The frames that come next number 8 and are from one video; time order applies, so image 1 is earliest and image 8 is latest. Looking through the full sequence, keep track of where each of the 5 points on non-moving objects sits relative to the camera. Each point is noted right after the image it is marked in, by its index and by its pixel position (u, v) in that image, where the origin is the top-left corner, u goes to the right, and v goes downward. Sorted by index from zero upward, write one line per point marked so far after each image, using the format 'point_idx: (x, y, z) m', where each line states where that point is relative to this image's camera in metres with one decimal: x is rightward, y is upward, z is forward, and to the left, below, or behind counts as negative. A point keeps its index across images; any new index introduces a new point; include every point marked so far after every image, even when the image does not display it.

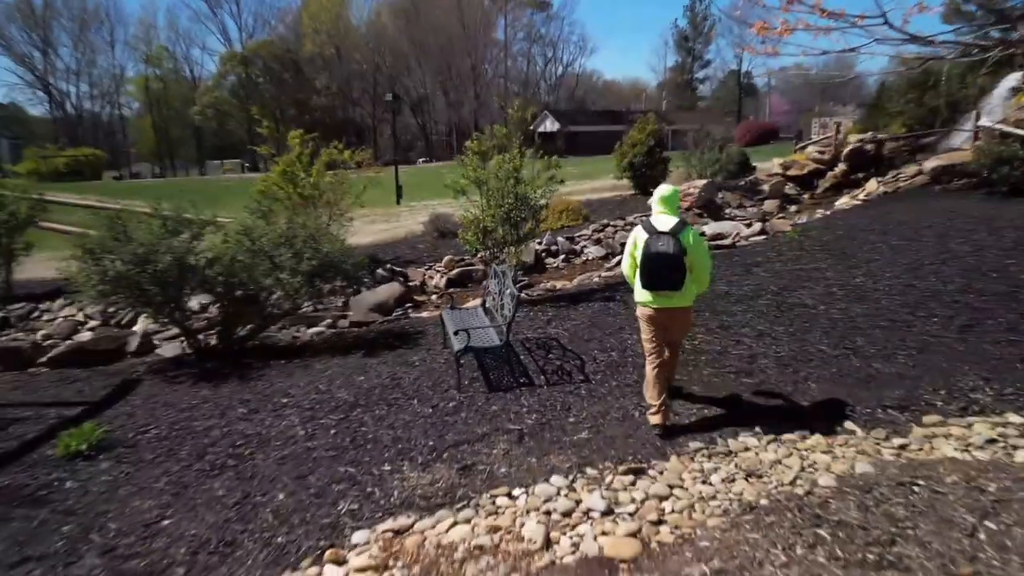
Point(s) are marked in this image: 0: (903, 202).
0: (+7.0, +1.5, +12.9) m
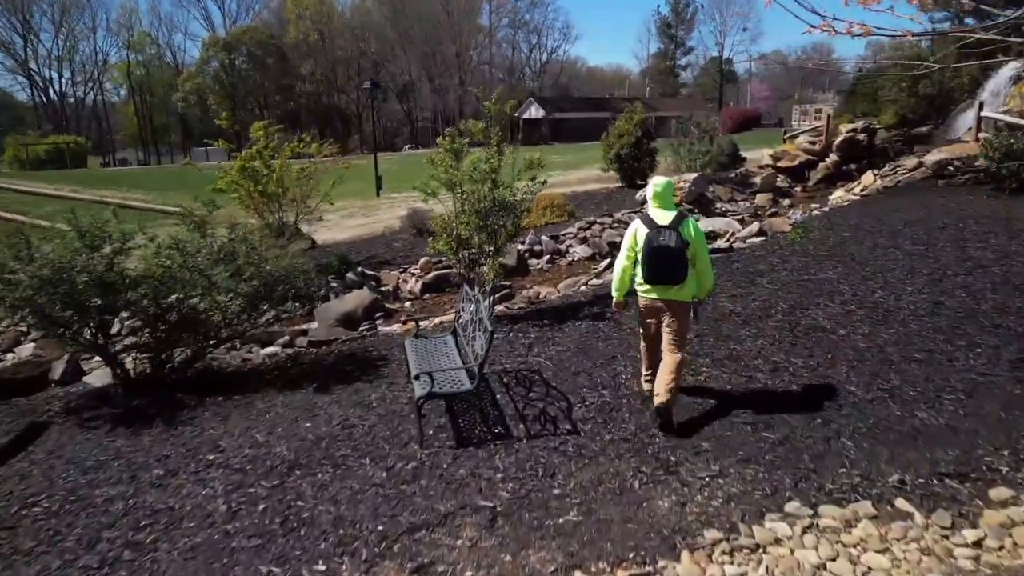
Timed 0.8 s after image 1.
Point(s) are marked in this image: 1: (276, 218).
0: (+6.6, +1.5, +12.0) m
1: (-3.7, +1.1, +11.5) m
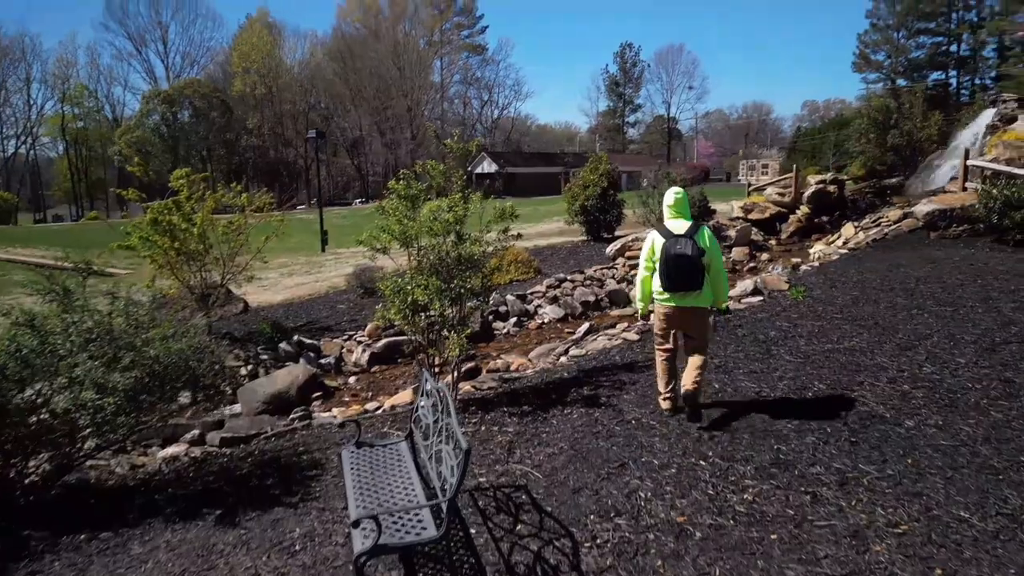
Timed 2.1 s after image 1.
0: (+6.0, +0.6, +11.1) m
1: (-4.3, +0.1, +9.8) m
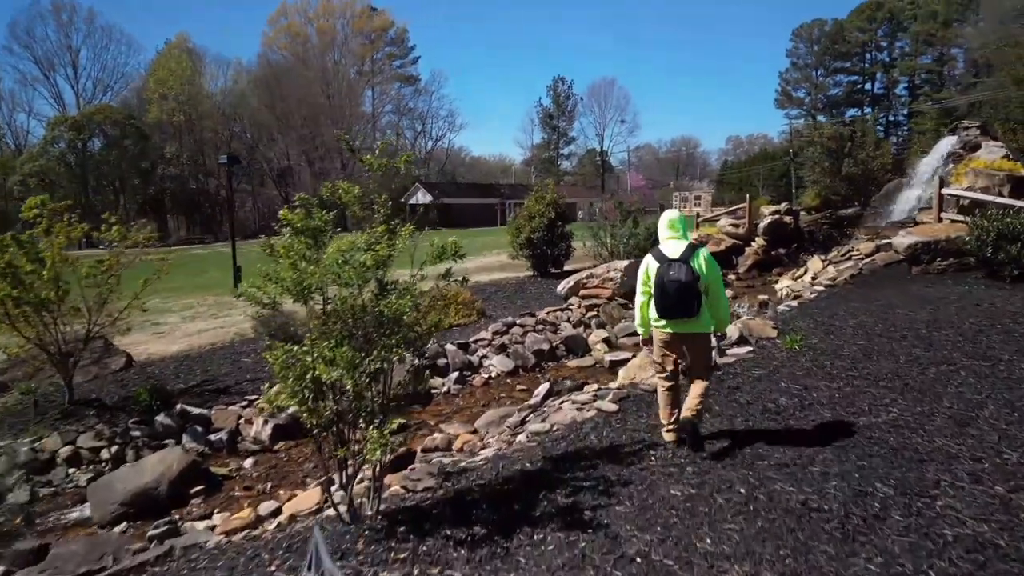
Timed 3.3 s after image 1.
0: (+5.2, 0.0, +9.9) m
1: (-4.9, -0.5, +7.8) m
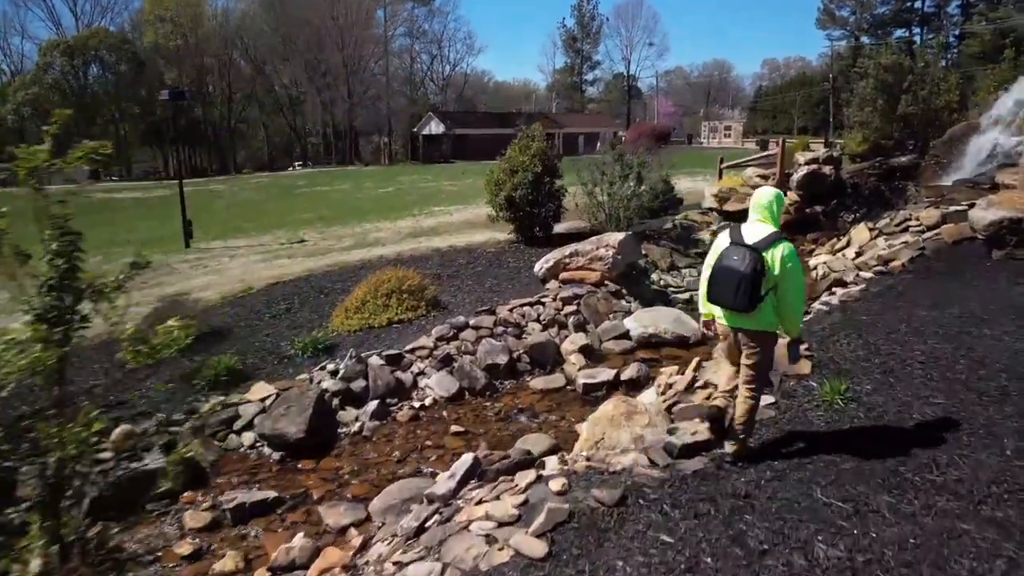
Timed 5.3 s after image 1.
0: (+4.7, +0.1, +7.5) m
1: (-5.5, -0.6, +5.7) m
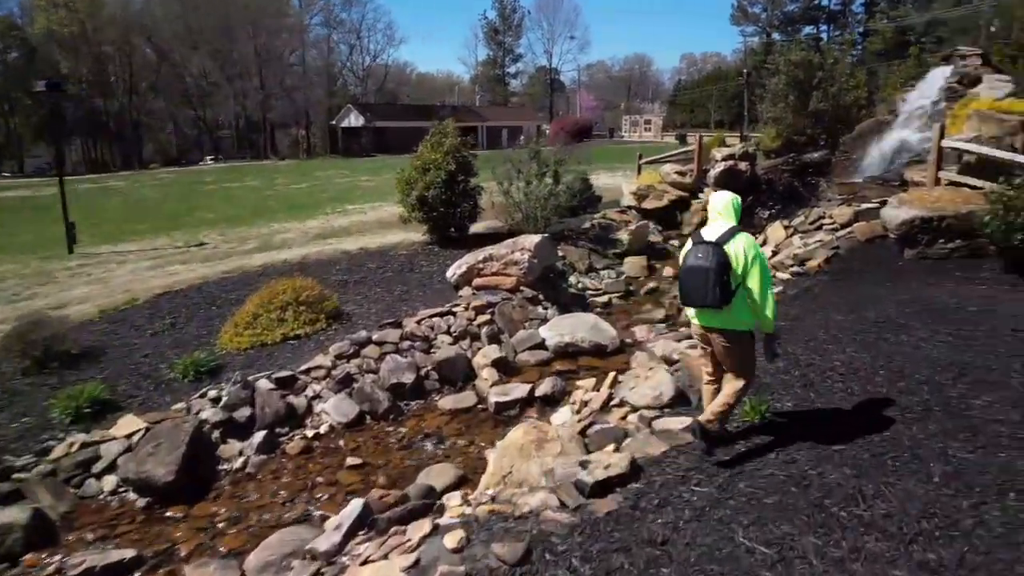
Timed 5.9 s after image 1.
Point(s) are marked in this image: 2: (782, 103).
0: (+3.7, 0.0, +7.4) m
1: (-6.2, -0.8, +4.6) m
2: (+5.6, +3.9, +15.1) m
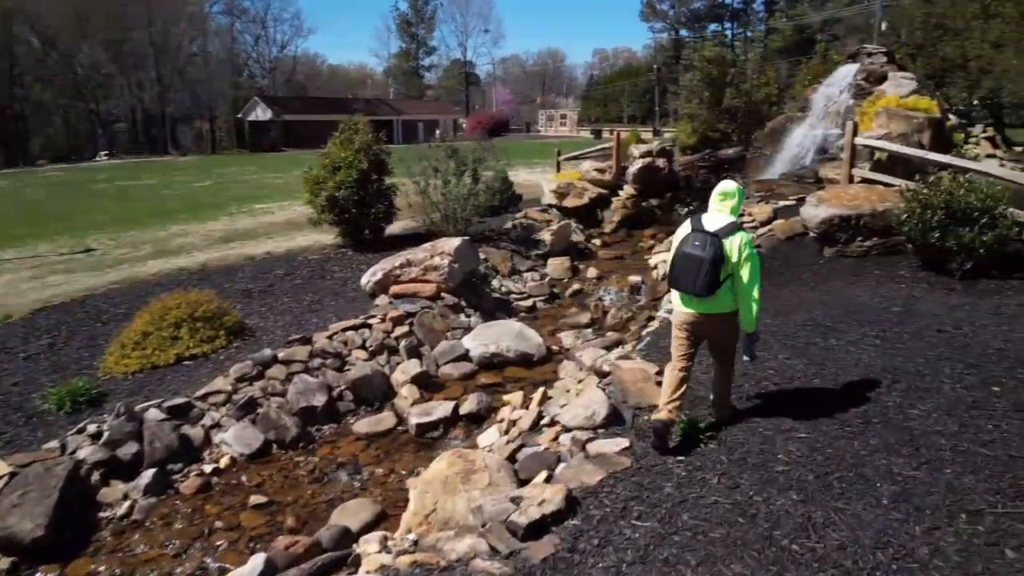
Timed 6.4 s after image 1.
0: (+2.9, 0.0, +7.3) m
1: (-6.6, -1.1, +3.5) m
2: (+3.9, +4.0, +15.2) m
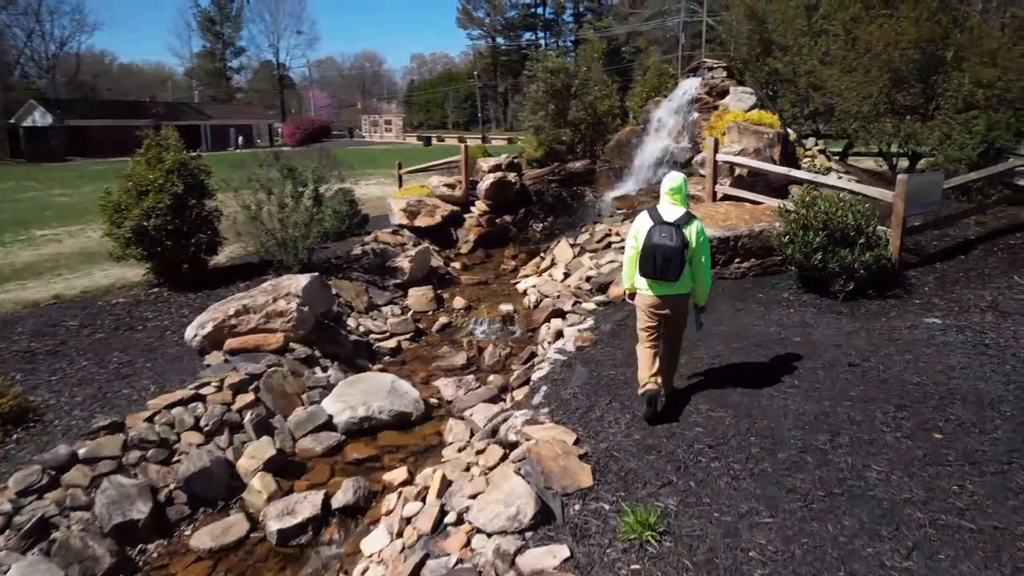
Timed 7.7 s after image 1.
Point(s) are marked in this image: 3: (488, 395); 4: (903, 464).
0: (+1.7, -0.2, +6.9) m
1: (-6.6, -1.8, +1.0) m
2: (+0.6, +3.6, +14.8) m
3: (-0.2, -1.0, +6.4) m
4: (+2.2, -1.0, +4.0) m
